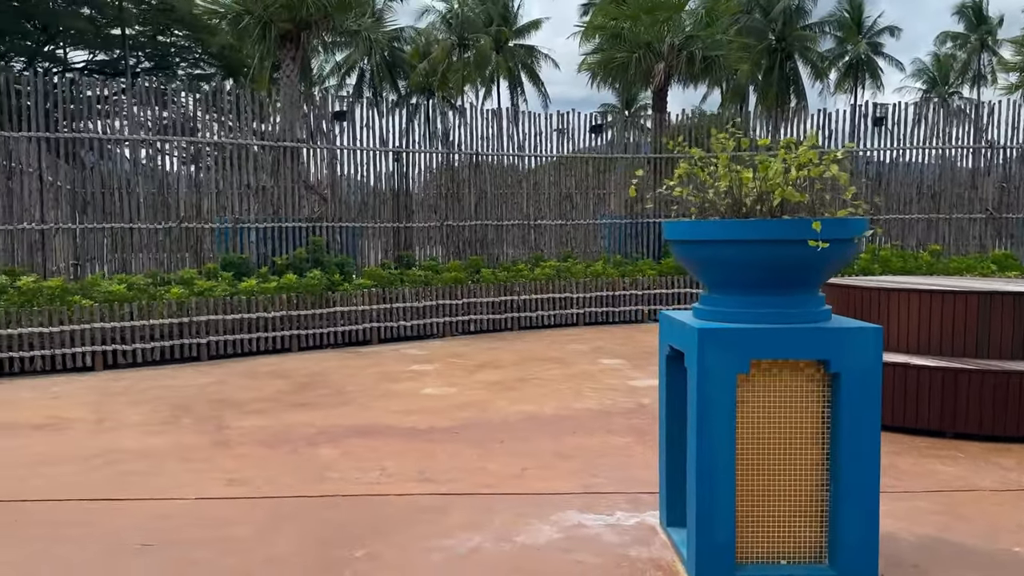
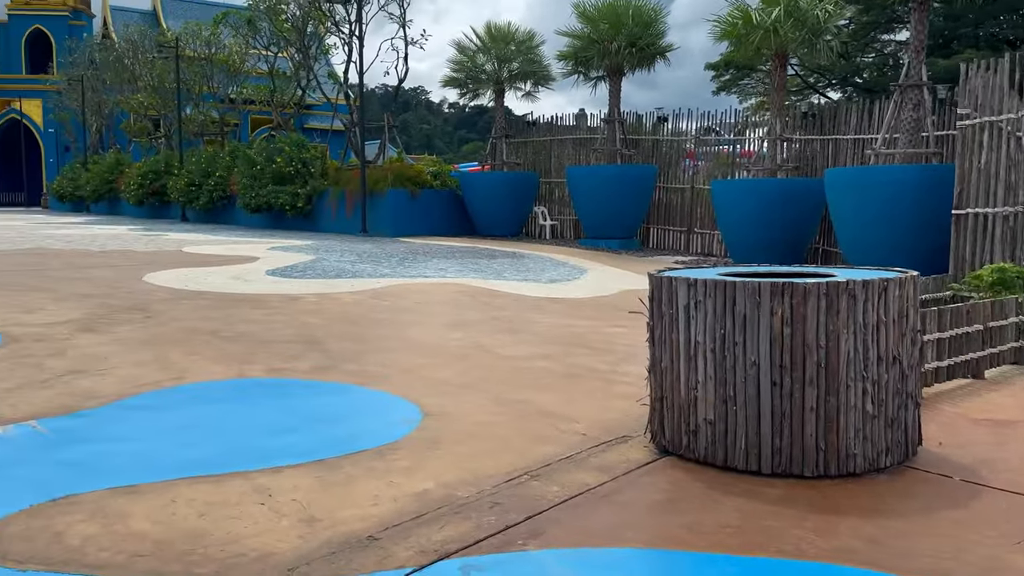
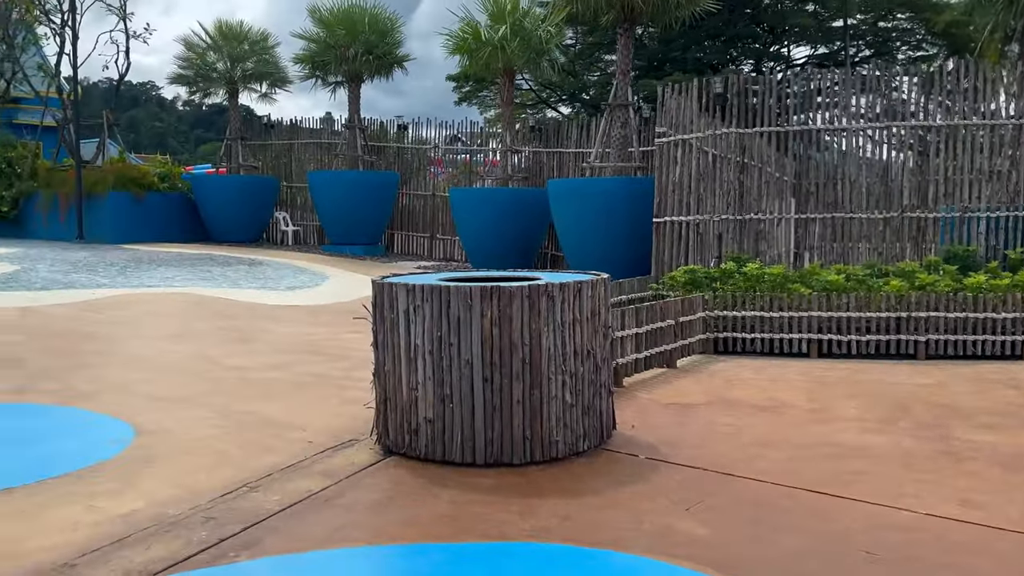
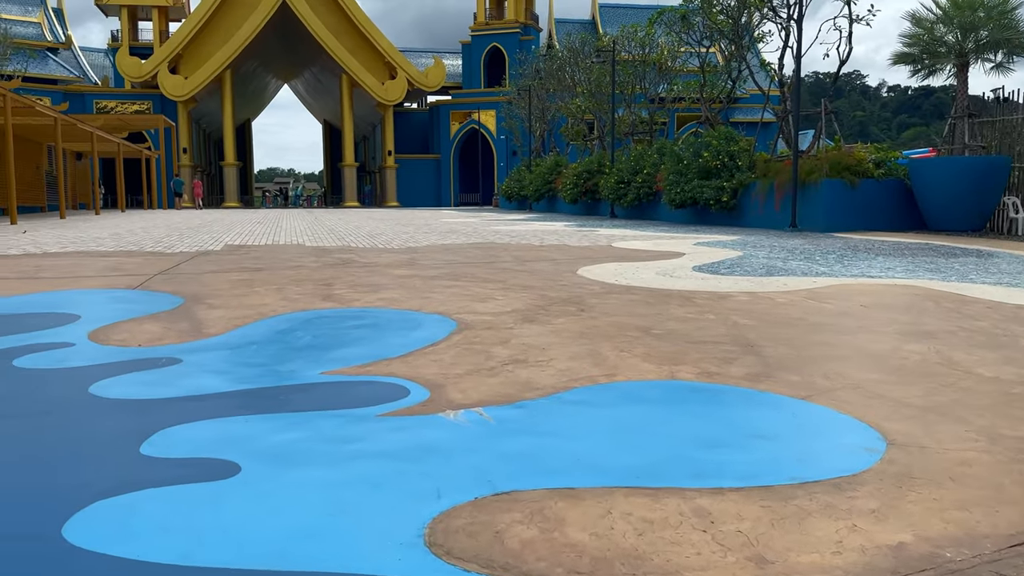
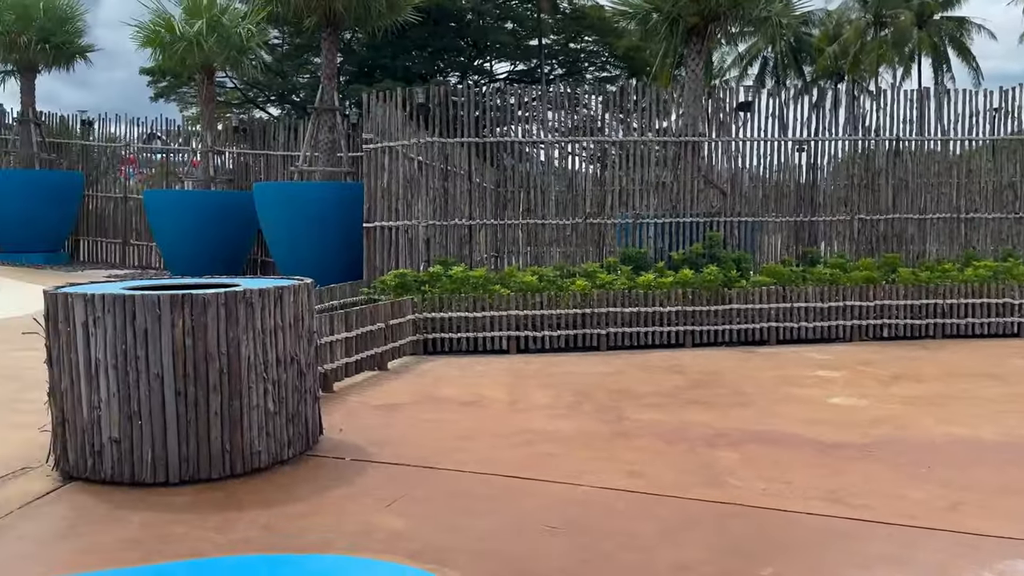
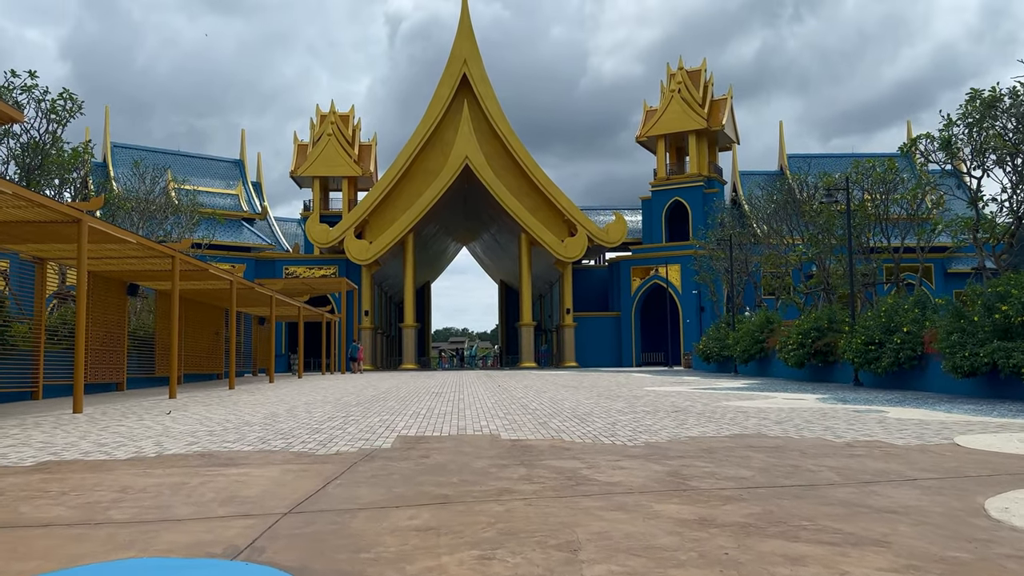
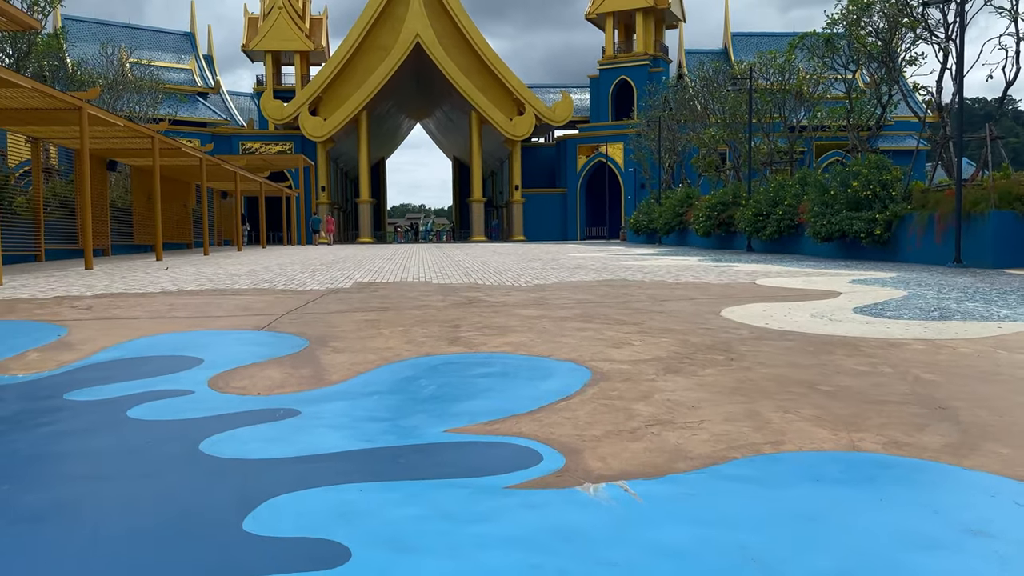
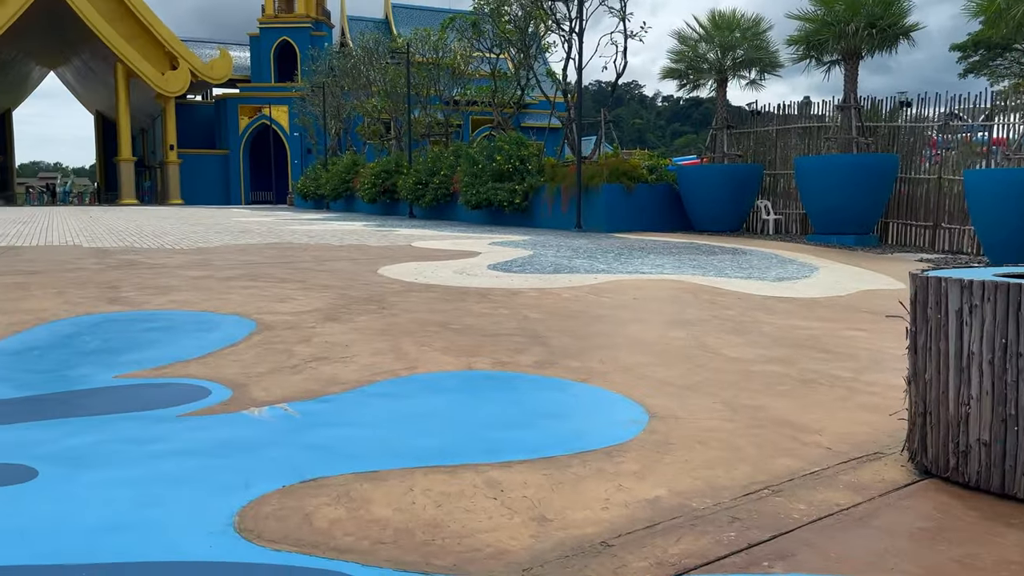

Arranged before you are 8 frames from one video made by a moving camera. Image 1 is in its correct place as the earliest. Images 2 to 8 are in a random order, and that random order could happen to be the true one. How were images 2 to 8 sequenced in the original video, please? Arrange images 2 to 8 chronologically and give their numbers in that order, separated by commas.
5, 3, 2, 8, 4, 7, 6
